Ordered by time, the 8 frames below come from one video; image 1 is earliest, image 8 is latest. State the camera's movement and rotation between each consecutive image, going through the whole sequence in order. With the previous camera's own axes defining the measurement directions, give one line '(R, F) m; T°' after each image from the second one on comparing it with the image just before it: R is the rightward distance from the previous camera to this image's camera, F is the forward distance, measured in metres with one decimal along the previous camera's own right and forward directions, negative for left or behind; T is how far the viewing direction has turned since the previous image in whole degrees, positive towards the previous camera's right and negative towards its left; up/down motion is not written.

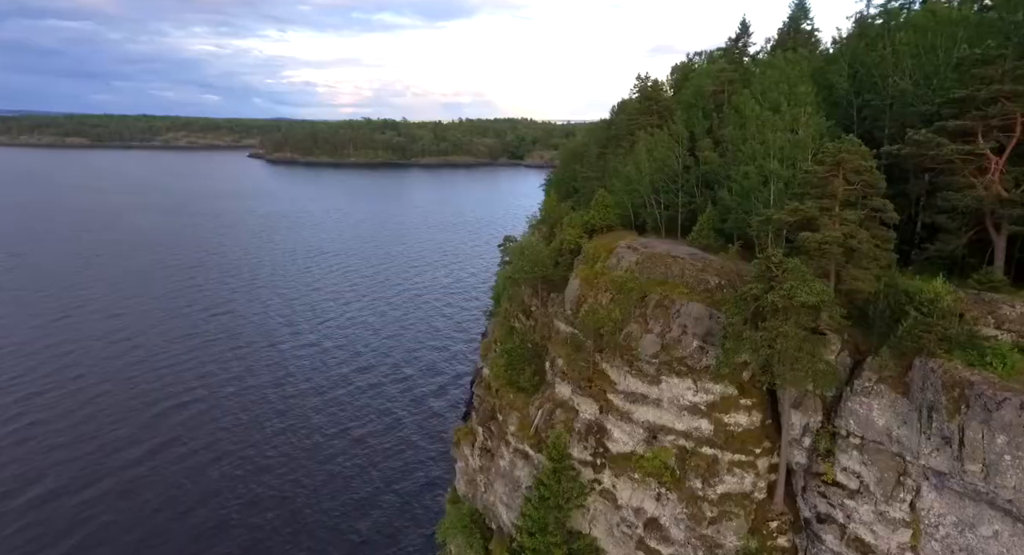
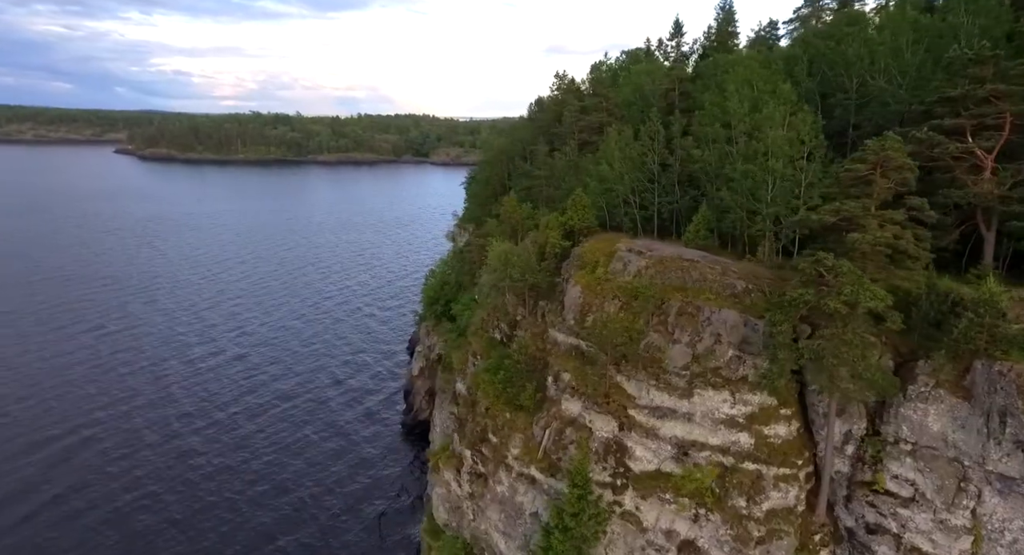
(-4.0, +2.8) m; +9°
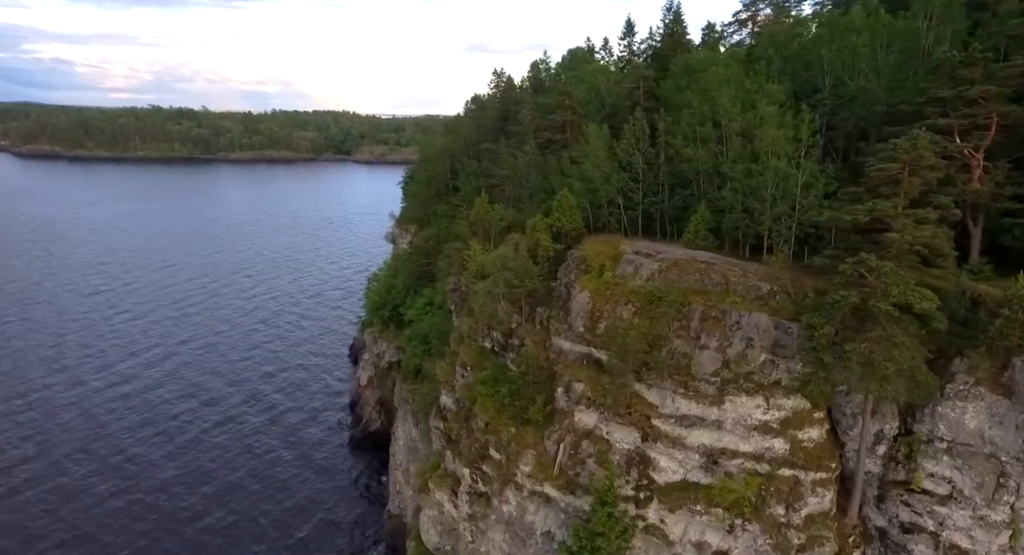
(-3.4, +1.8) m; +7°
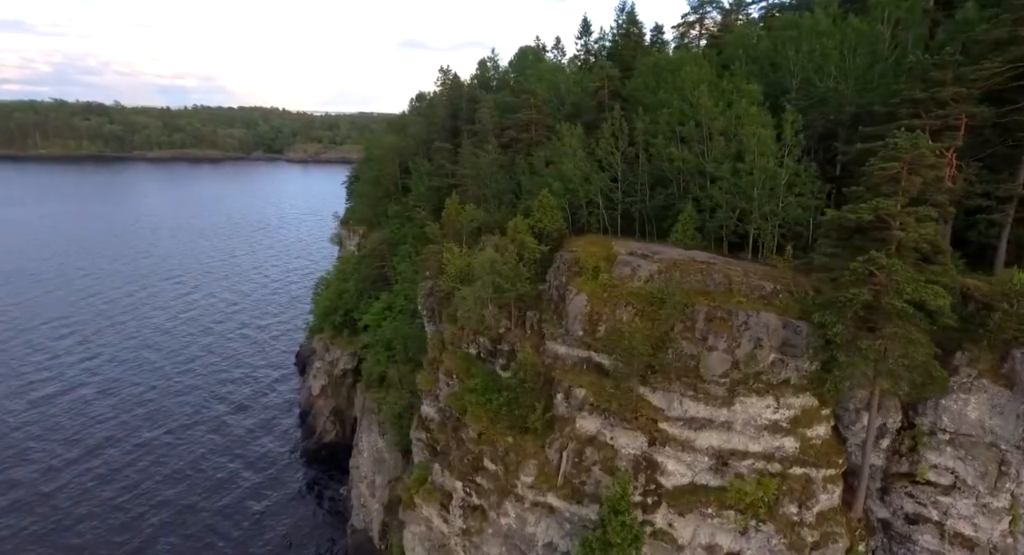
(-2.3, +1.0) m; +6°
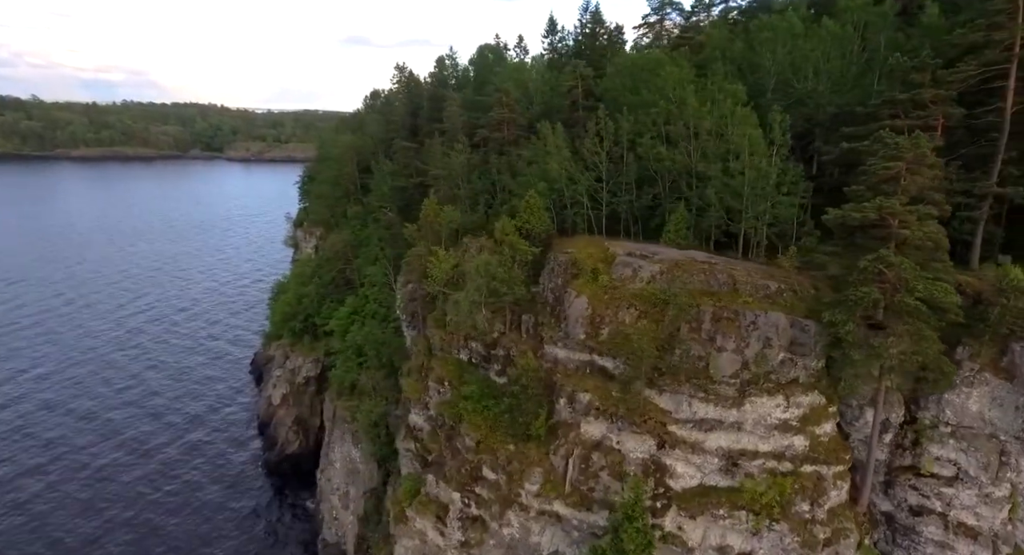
(-1.9, +0.8) m; +5°
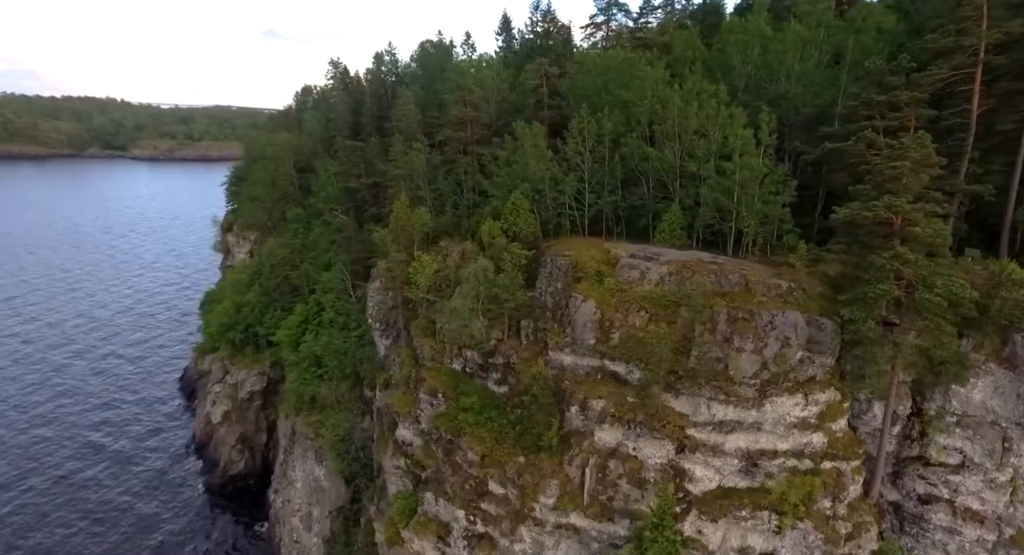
(-3.0, +1.2) m; +7°
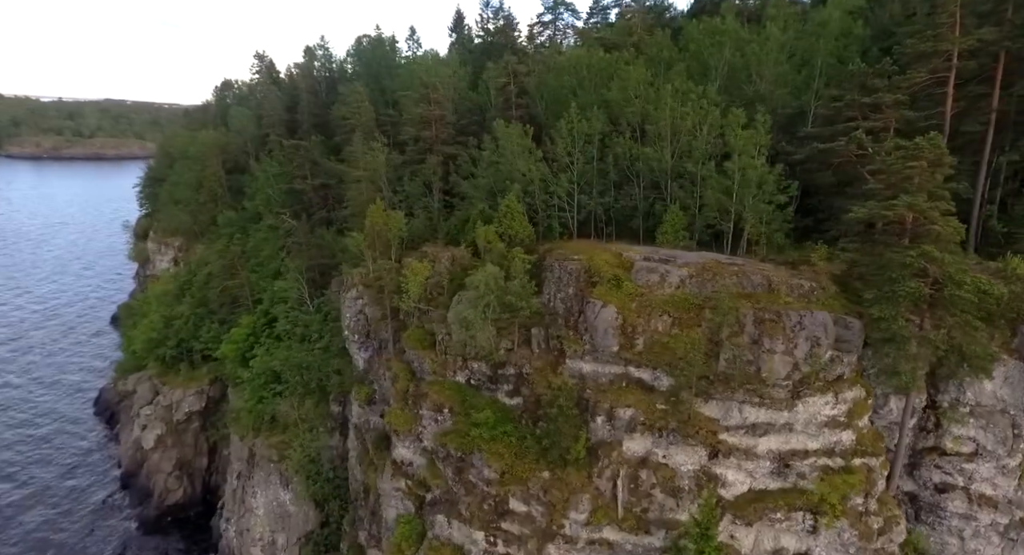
(-3.6, +1.5) m; +7°
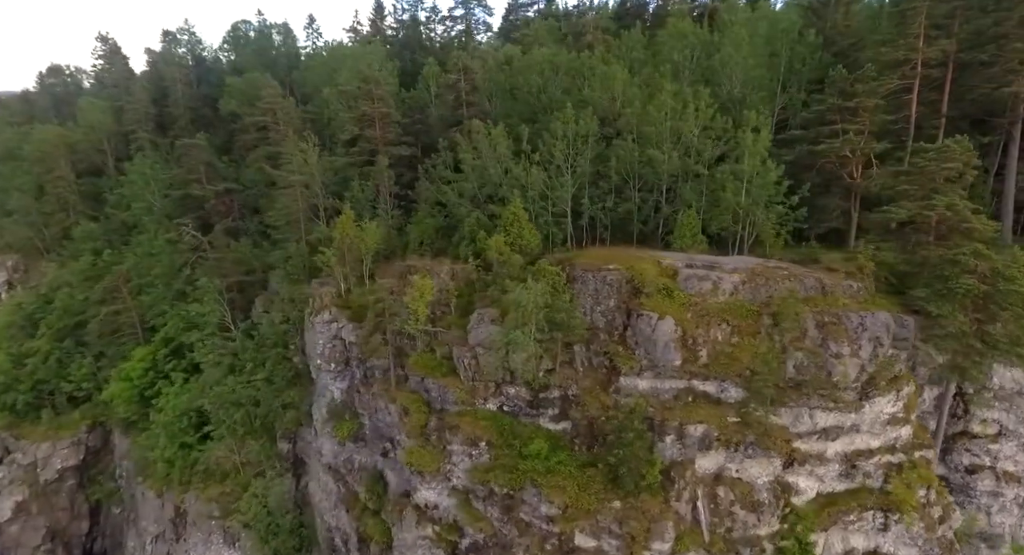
(-6.6, +3.2) m; +13°
